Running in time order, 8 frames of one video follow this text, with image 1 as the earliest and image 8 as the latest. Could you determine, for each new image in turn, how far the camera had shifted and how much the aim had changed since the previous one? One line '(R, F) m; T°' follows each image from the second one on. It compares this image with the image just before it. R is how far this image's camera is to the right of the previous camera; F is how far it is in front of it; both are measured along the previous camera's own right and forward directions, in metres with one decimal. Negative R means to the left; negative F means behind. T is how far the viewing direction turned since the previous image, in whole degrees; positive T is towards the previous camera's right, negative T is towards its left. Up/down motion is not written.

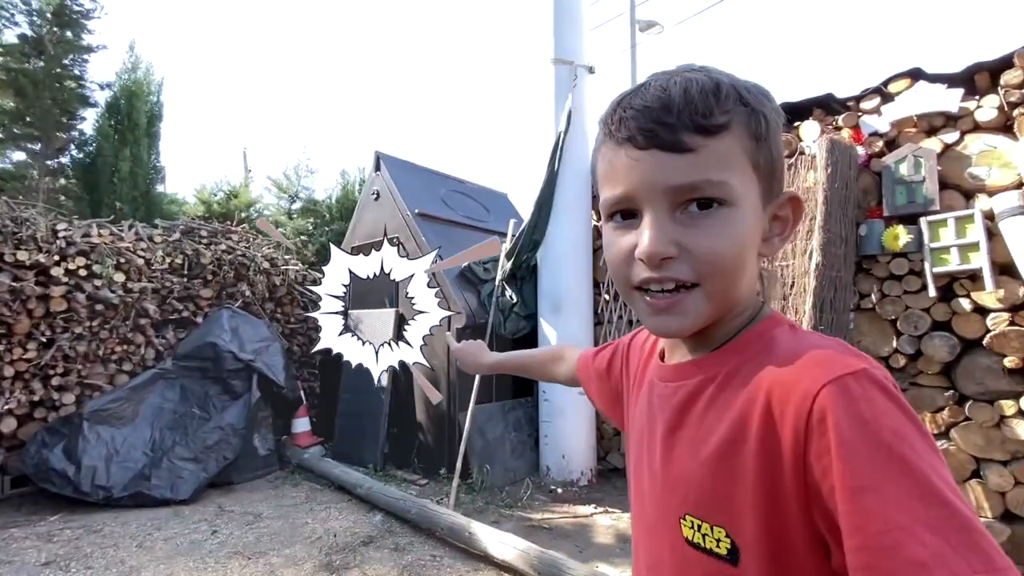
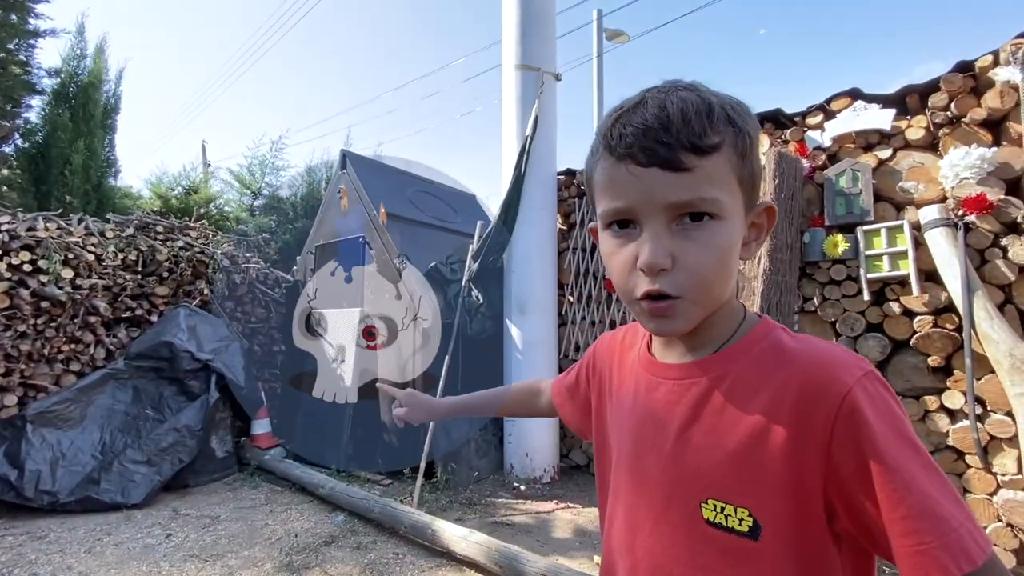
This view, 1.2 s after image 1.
(0.0, -0.1) m; +4°
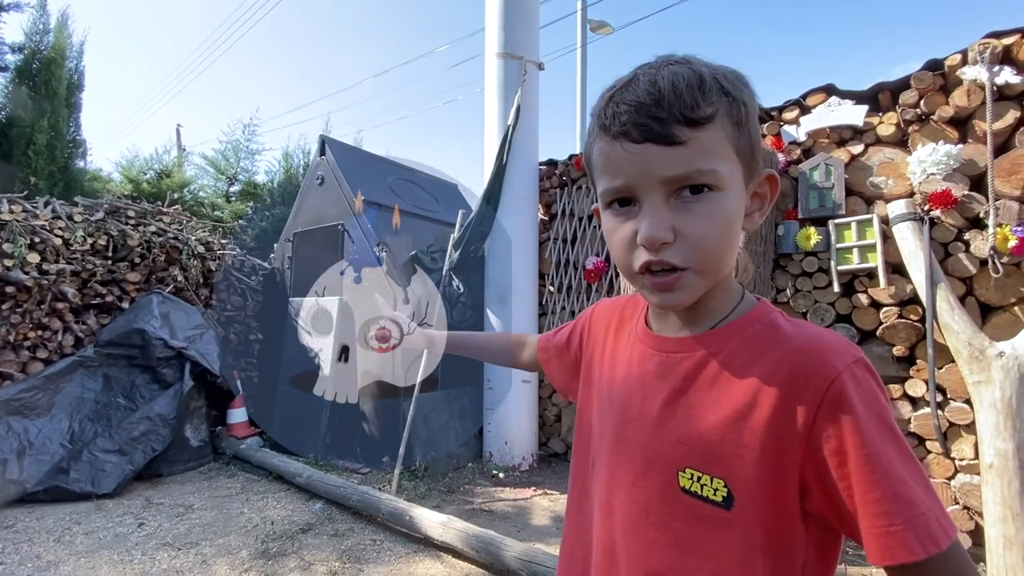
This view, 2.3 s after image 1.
(0.0, 0.0) m; +2°
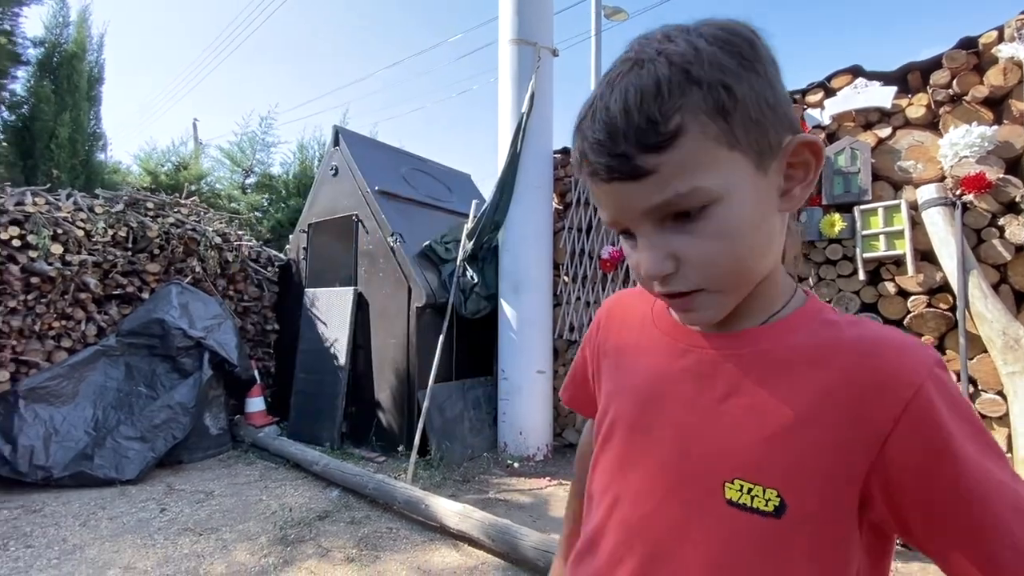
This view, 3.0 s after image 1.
(0.0, 0.0) m; -2°
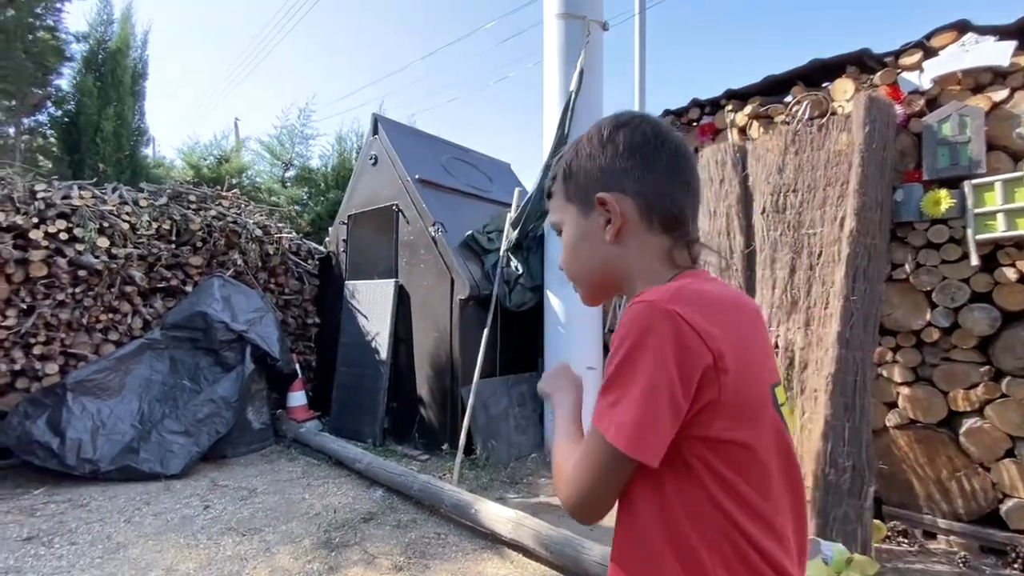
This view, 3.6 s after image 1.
(-0.1, +0.2) m; -4°
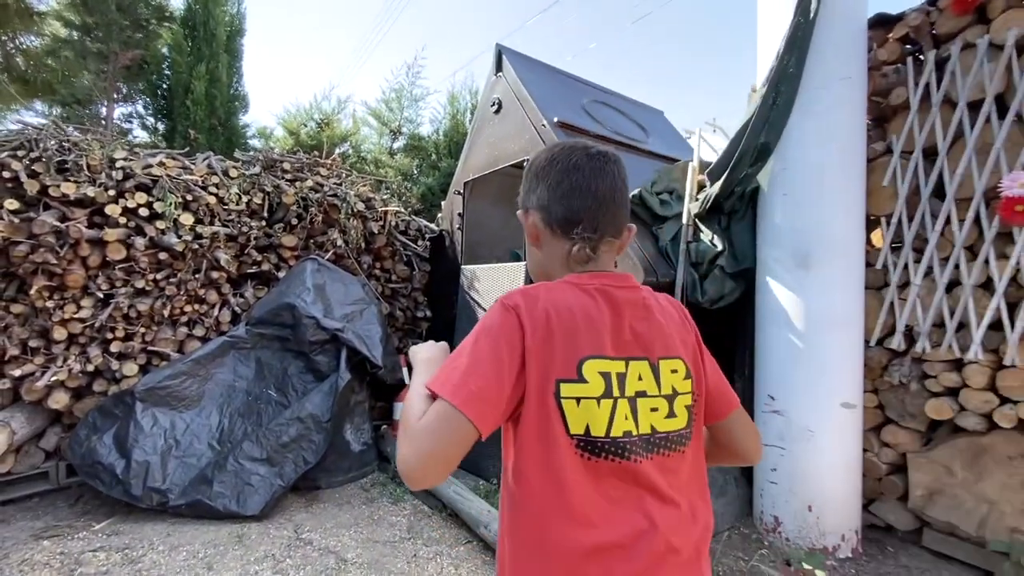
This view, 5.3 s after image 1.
(-0.5, +1.3) m; -12°
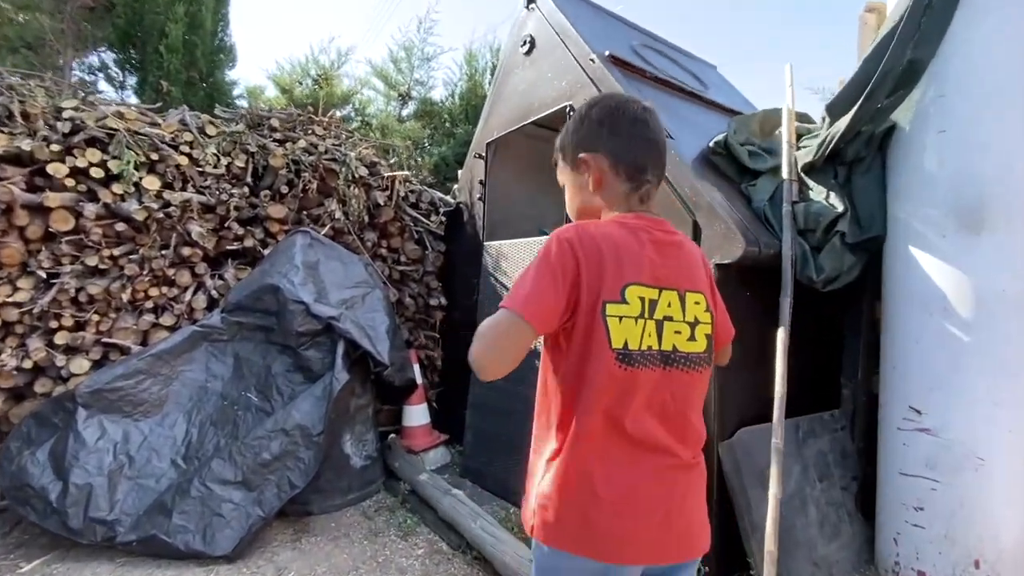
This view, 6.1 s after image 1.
(-0.2, +0.7) m; -1°
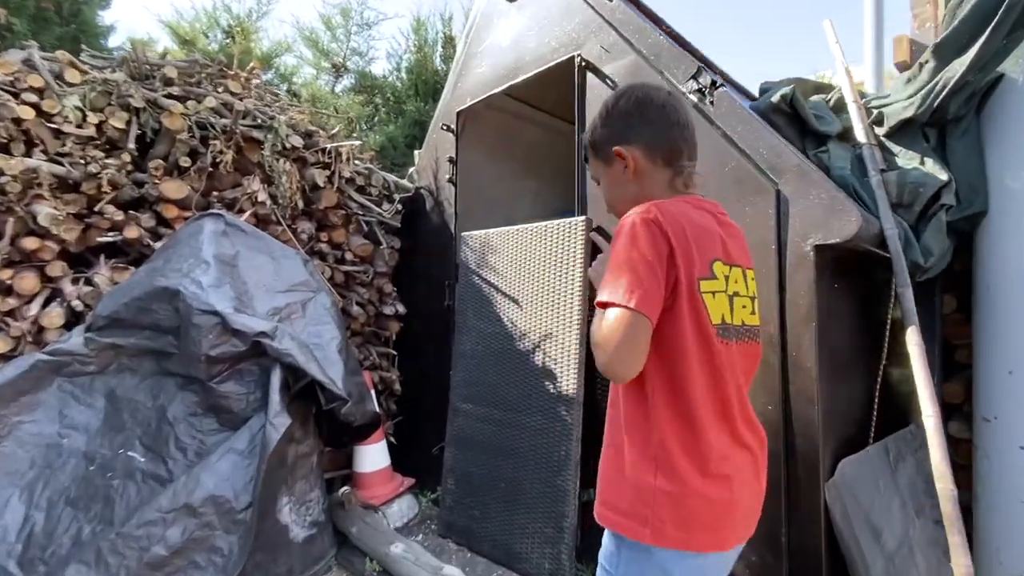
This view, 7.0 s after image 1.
(-0.3, +0.7) m; +9°
